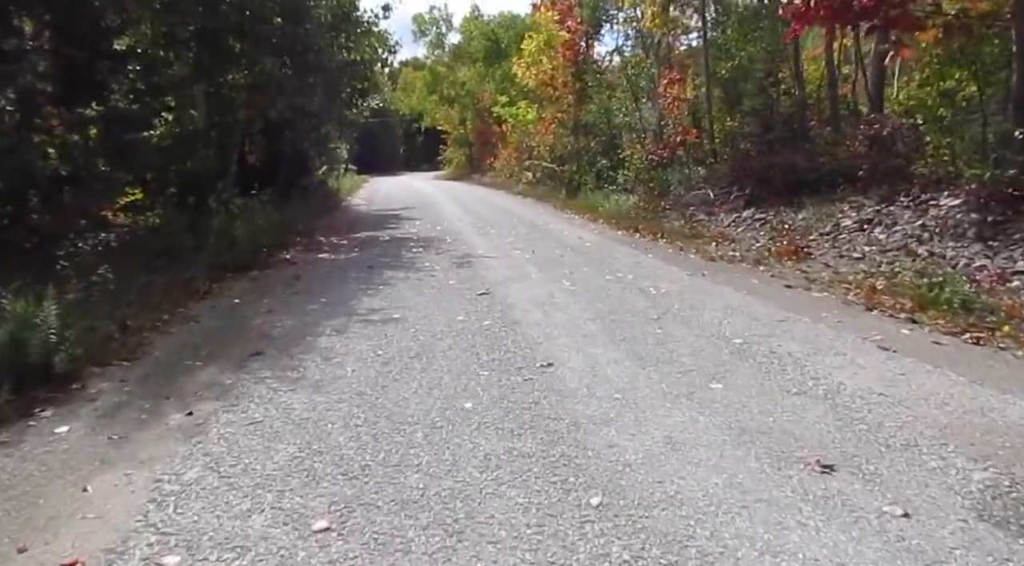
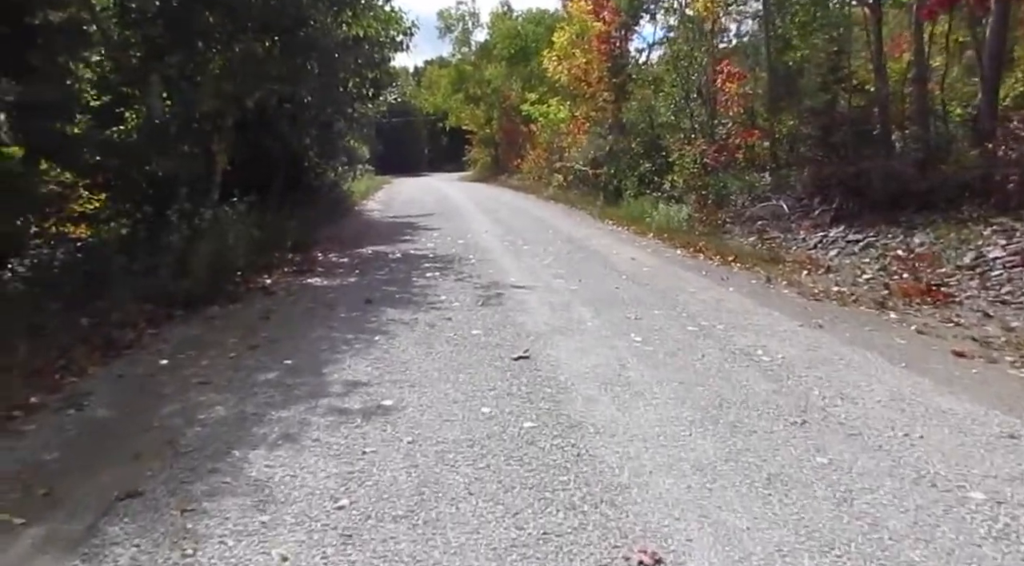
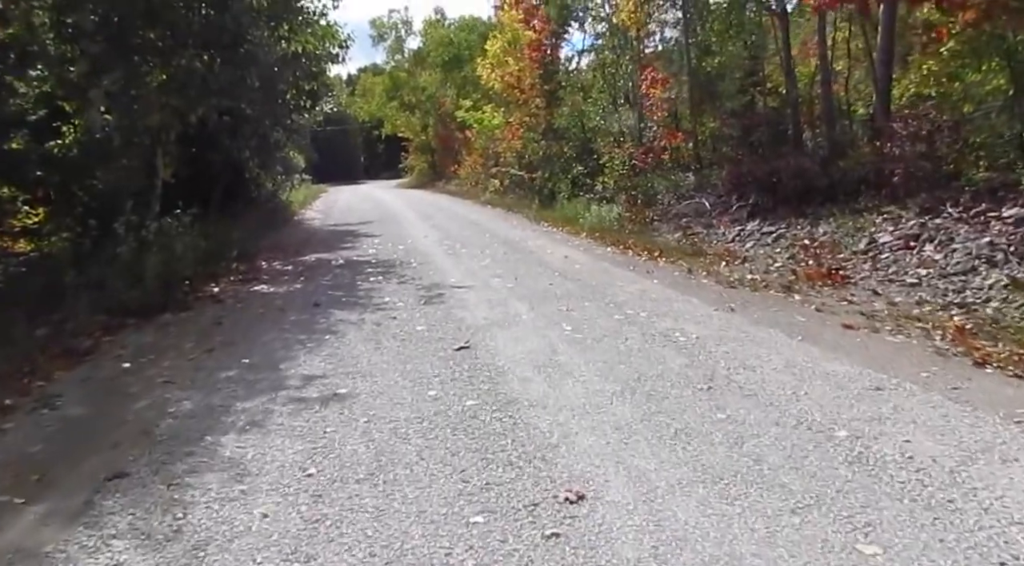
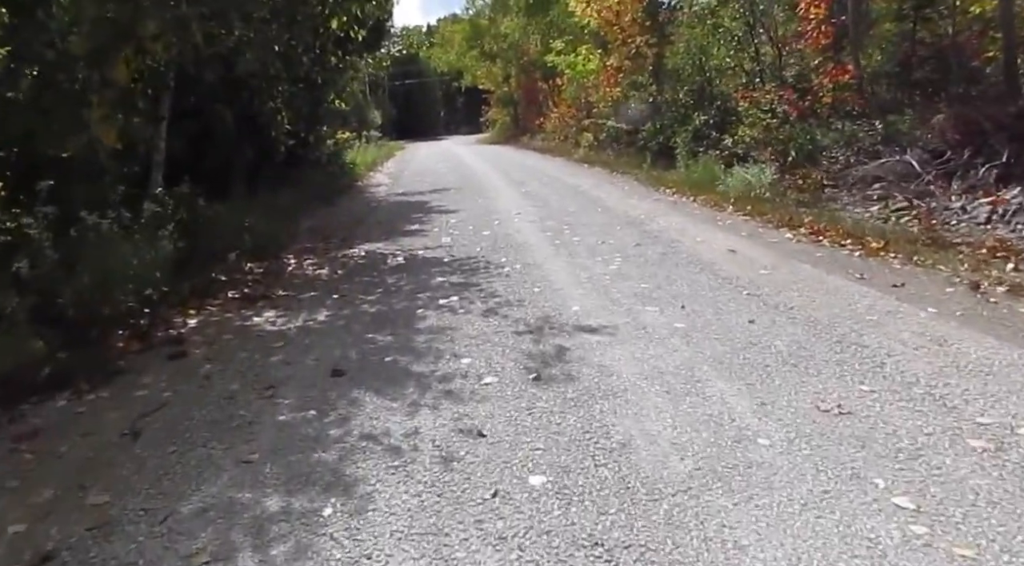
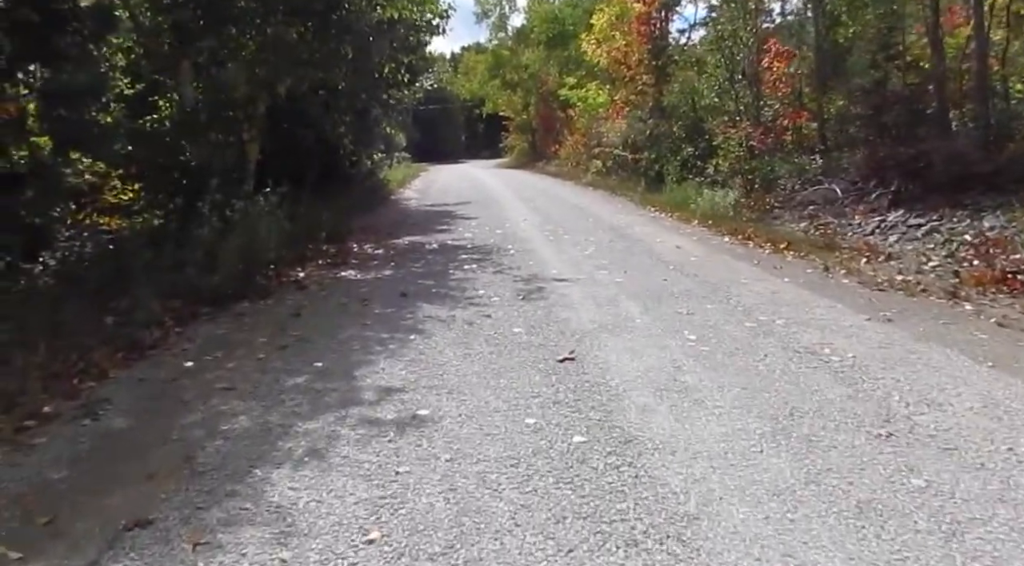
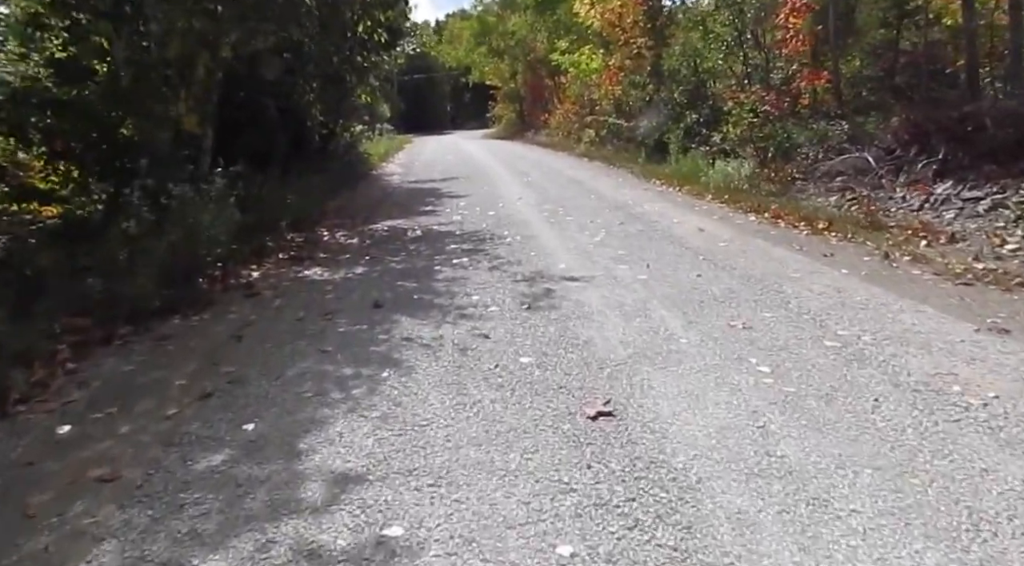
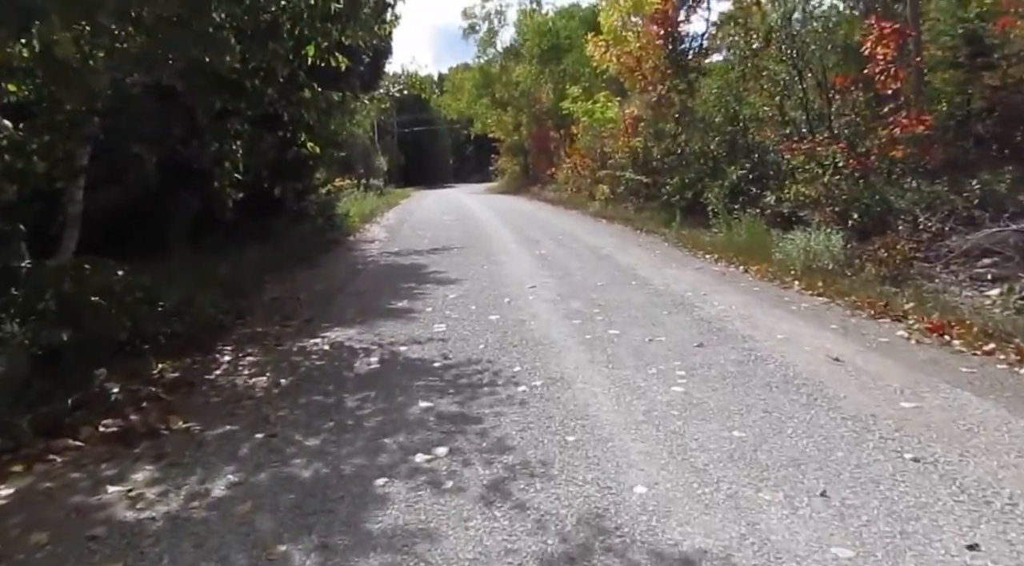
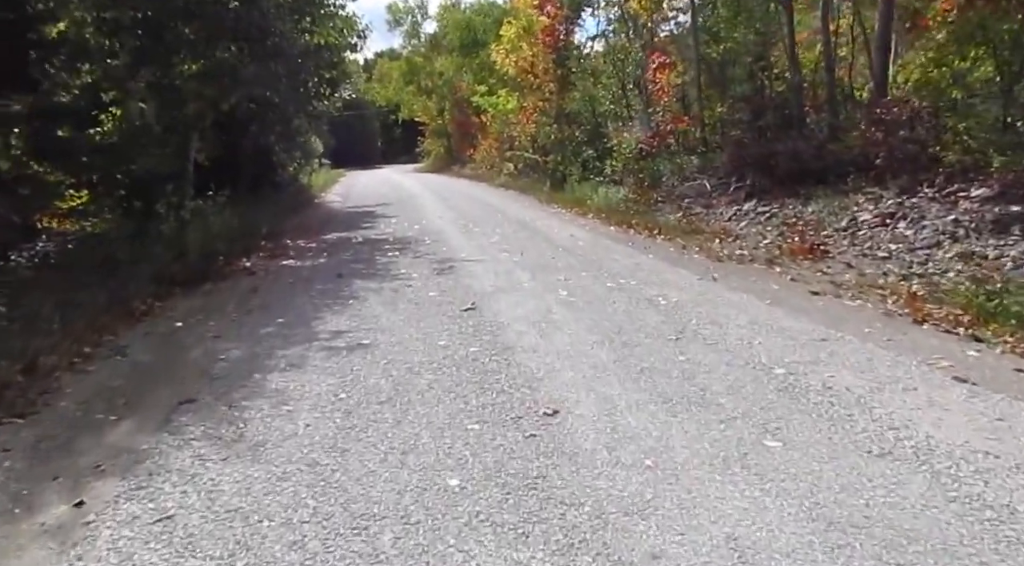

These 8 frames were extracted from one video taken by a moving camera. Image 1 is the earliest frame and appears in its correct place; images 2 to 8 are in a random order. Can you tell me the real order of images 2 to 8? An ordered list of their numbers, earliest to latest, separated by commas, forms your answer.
8, 3, 2, 5, 6, 4, 7
